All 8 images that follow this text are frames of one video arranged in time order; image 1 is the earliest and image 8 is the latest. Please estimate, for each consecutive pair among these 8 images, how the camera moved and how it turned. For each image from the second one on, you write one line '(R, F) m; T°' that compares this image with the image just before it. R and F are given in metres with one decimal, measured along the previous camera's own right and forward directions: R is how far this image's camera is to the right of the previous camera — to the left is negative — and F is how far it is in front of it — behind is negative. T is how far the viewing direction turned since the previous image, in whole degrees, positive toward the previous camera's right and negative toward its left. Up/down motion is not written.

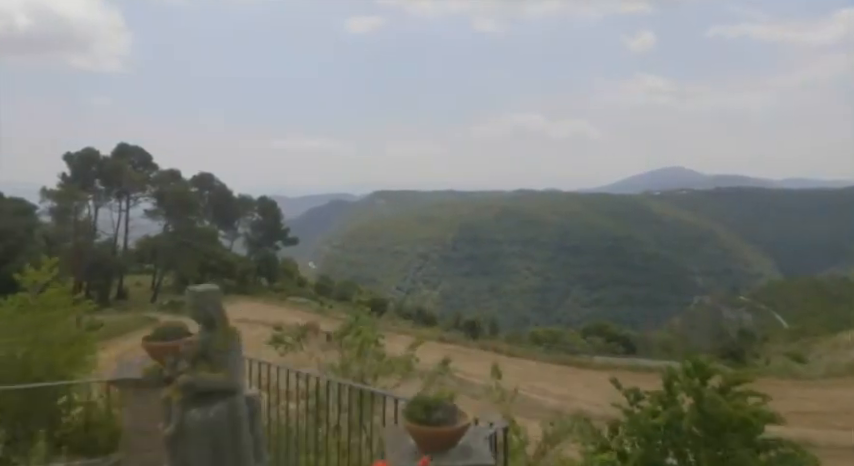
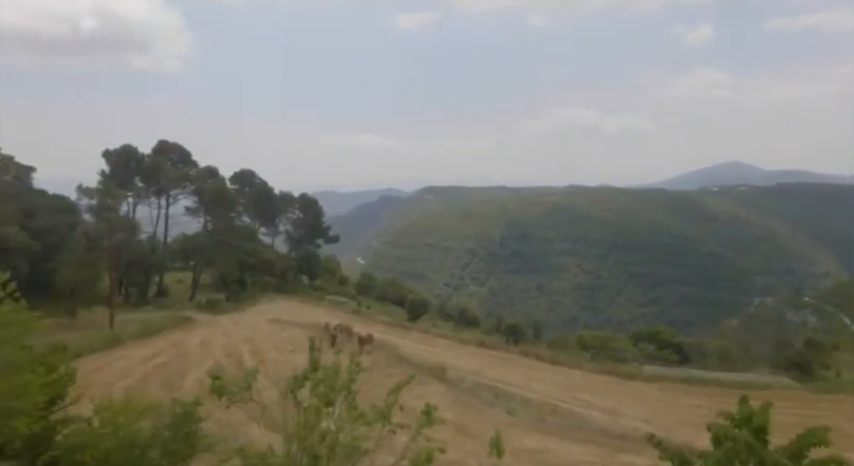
(+0.6, +1.6) m; -5°
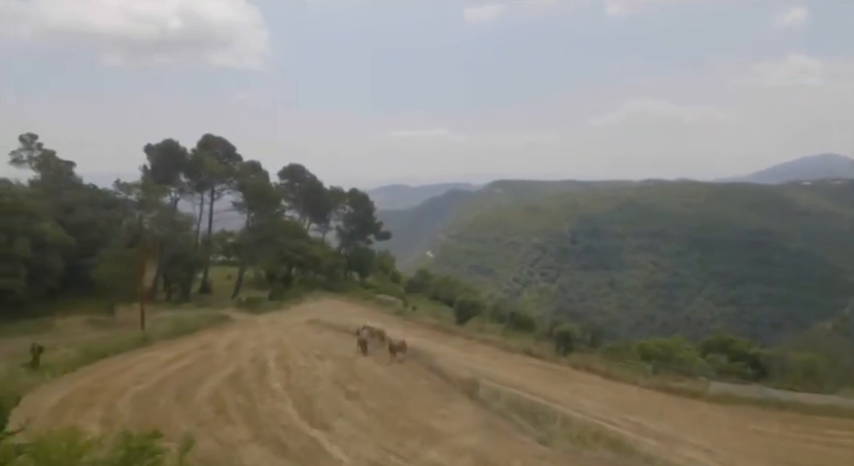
(+1.5, +2.4) m; -6°
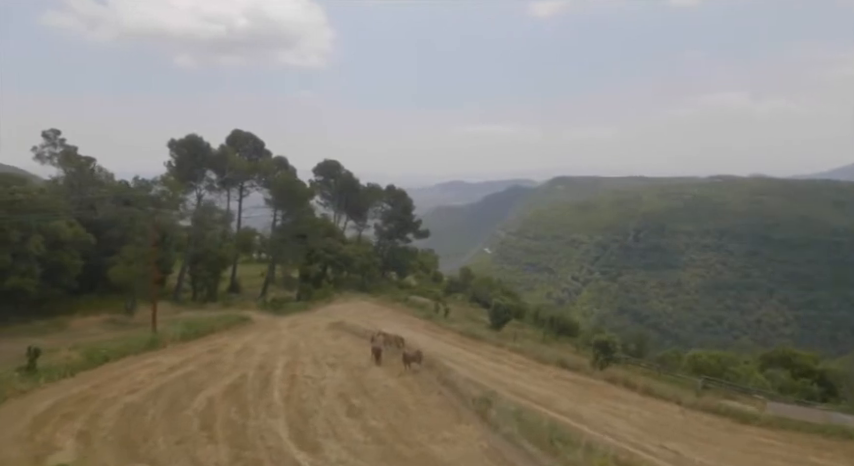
(+1.7, +2.1) m; -5°
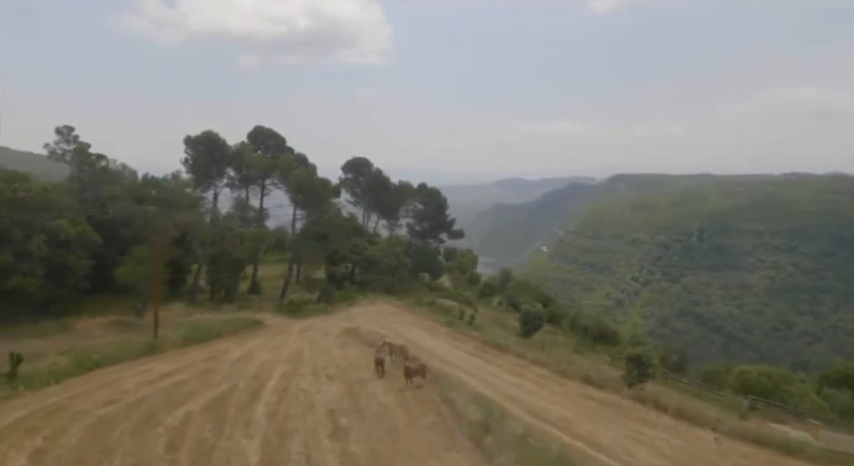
(+2.0, +2.2) m; -5°
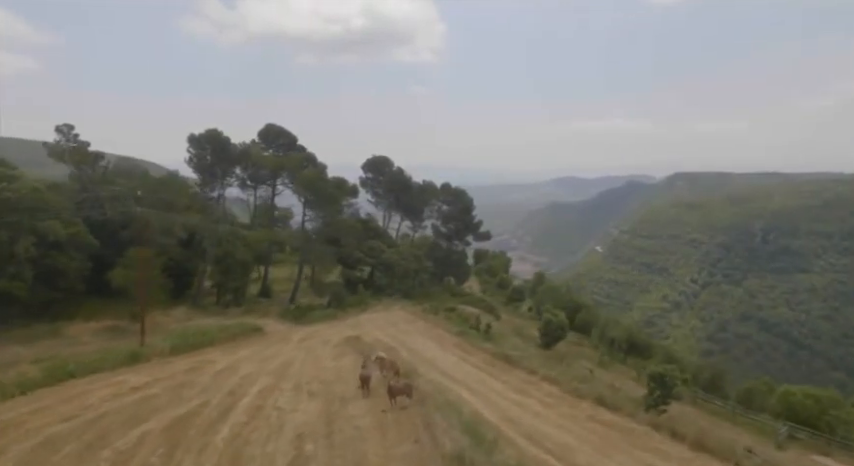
(+2.4, +2.2) m; -5°
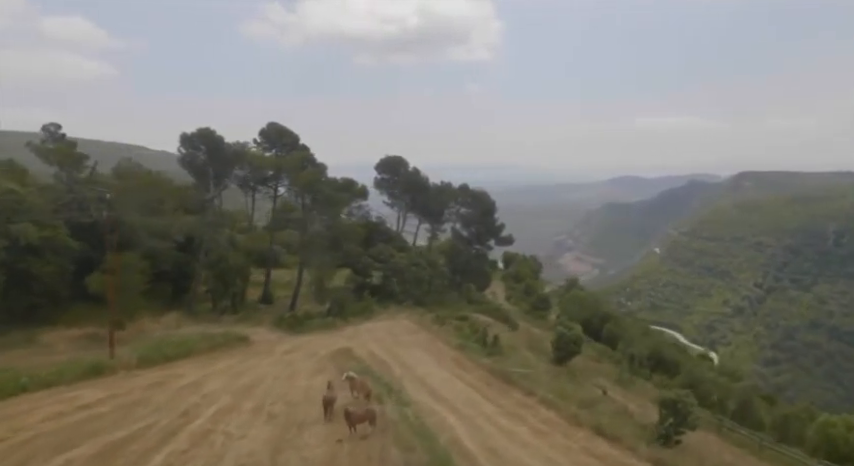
(+2.9, +2.5) m; -5°
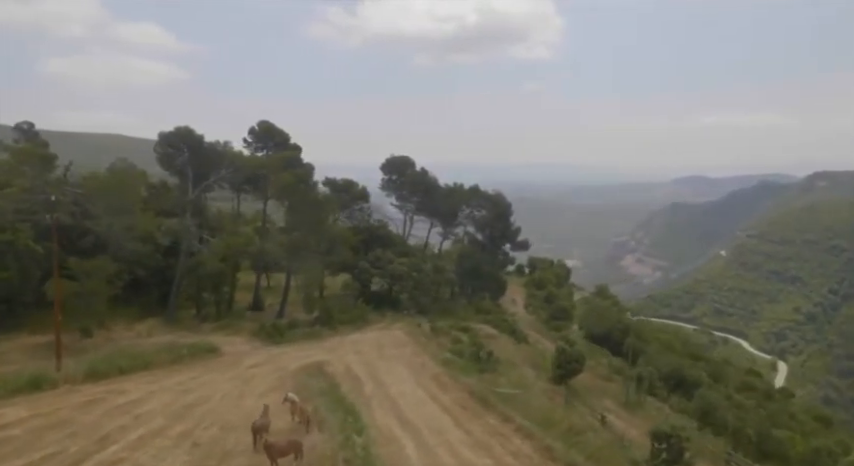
(+3.6, +2.8) m; -5°
